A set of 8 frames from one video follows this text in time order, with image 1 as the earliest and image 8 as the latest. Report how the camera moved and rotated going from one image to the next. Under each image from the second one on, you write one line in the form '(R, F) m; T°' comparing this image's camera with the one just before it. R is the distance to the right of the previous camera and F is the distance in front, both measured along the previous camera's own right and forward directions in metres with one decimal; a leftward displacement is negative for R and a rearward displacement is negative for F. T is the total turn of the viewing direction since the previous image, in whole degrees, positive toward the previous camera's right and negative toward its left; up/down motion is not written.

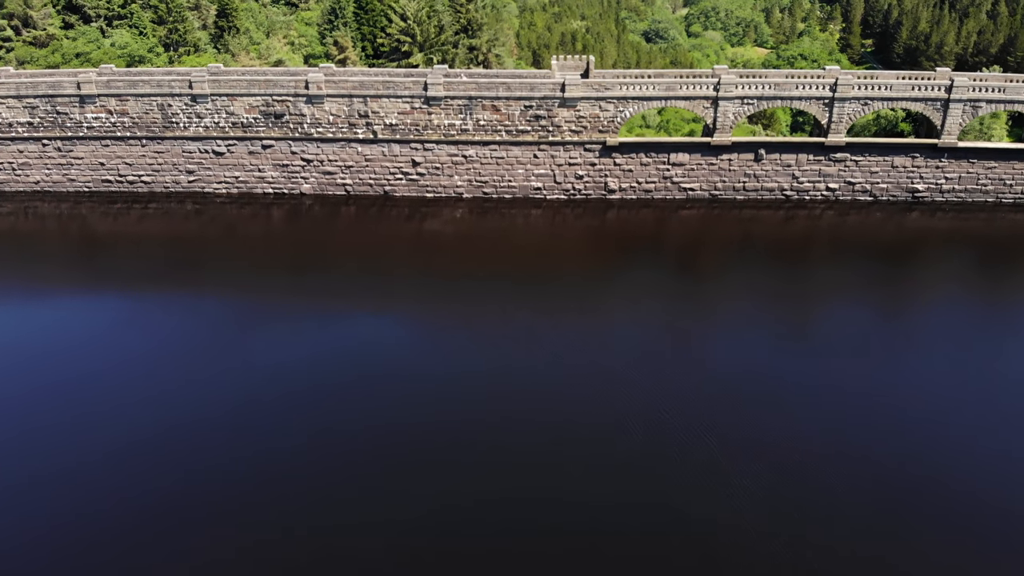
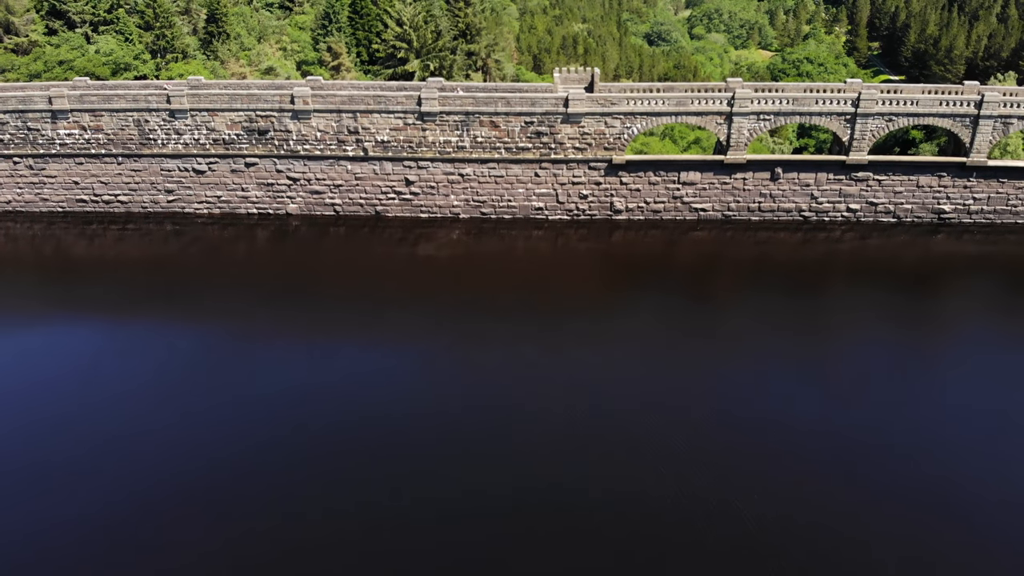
(0.0, +2.0) m; 0°
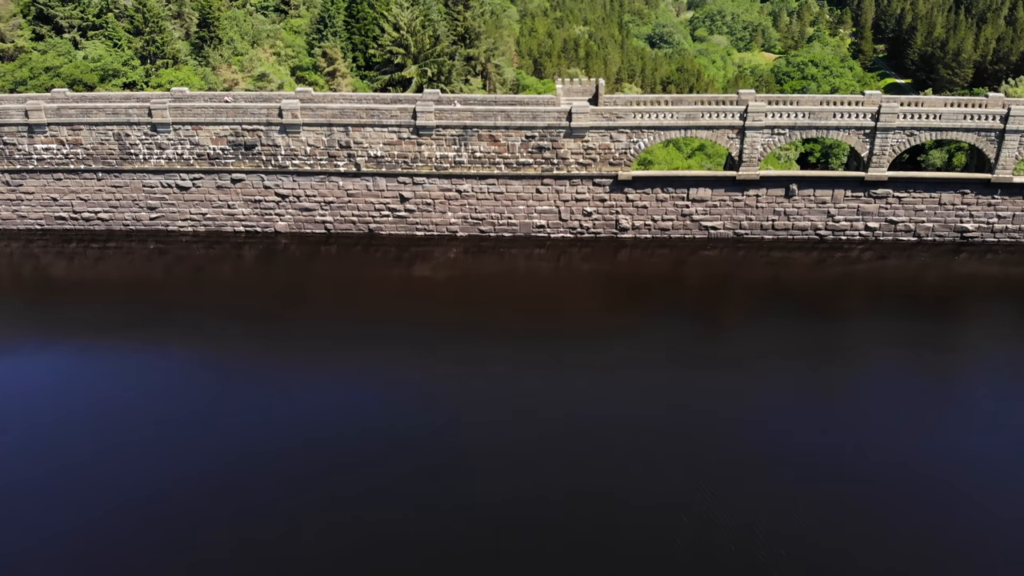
(0.0, +1.5) m; 0°
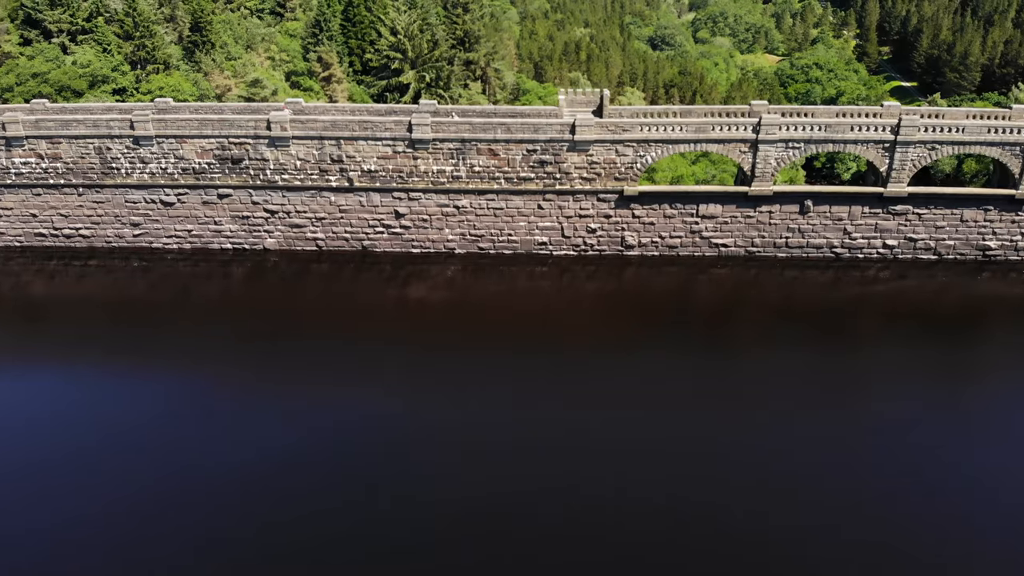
(0.0, +1.4) m; 0°
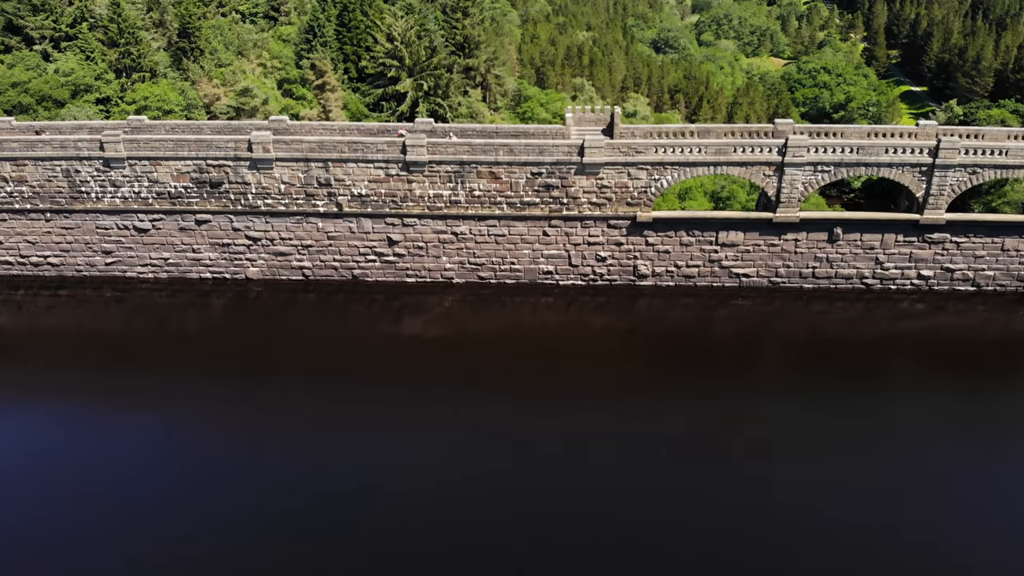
(-0.1, +2.2) m; 0°
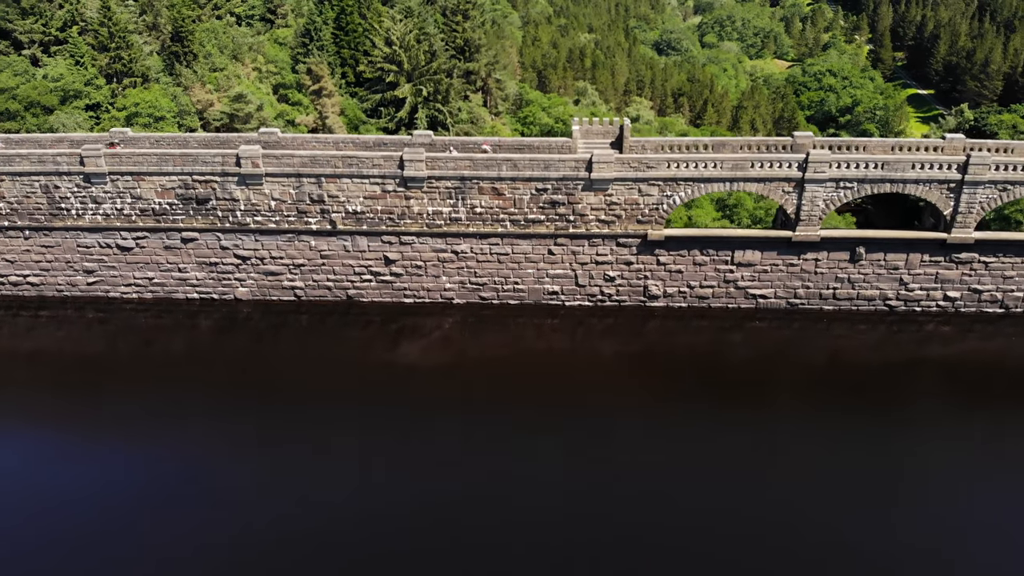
(-0.1, +1.4) m; 0°
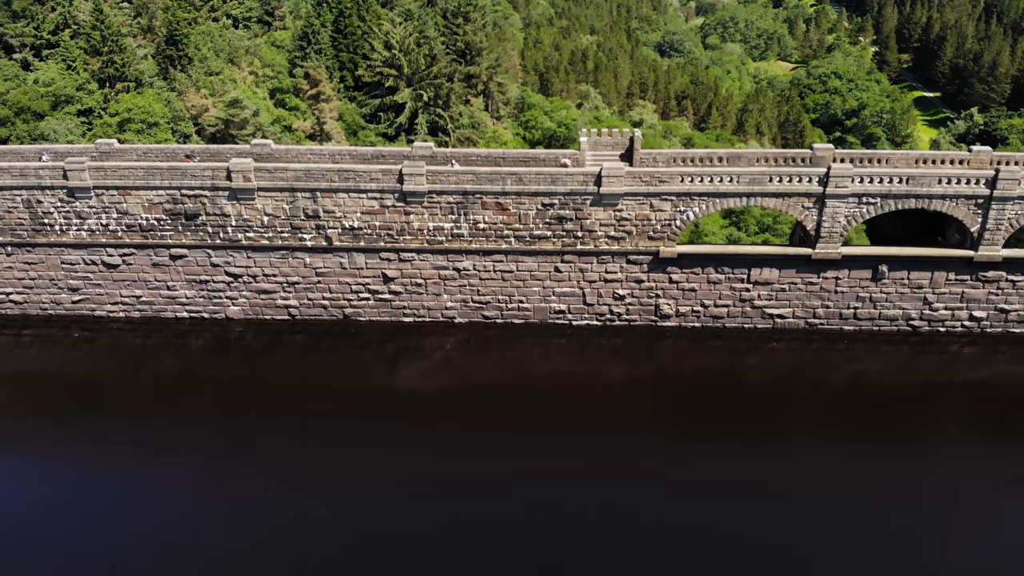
(-0.1, +1.1) m; 0°
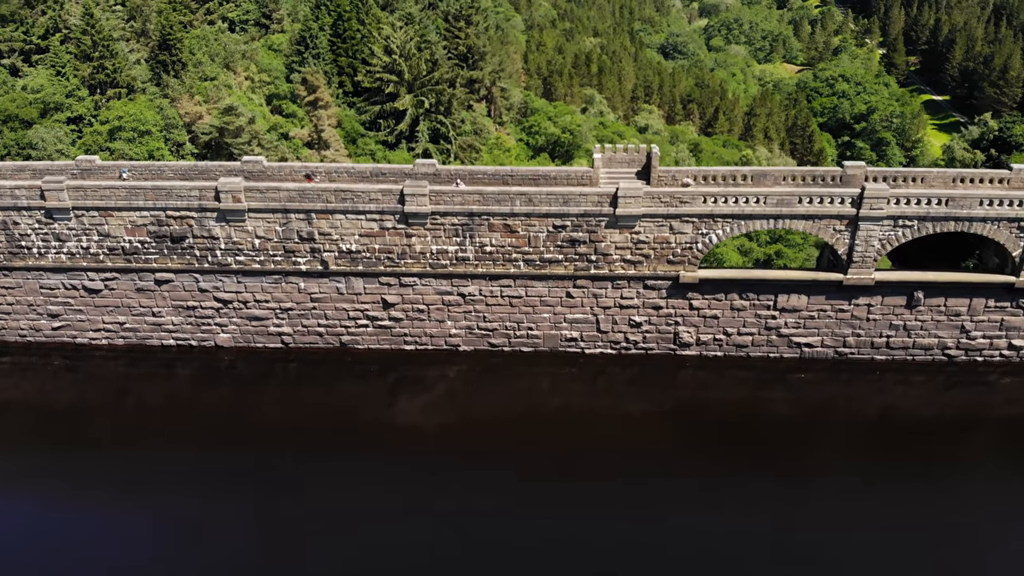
(-0.2, +1.5) m; 0°
